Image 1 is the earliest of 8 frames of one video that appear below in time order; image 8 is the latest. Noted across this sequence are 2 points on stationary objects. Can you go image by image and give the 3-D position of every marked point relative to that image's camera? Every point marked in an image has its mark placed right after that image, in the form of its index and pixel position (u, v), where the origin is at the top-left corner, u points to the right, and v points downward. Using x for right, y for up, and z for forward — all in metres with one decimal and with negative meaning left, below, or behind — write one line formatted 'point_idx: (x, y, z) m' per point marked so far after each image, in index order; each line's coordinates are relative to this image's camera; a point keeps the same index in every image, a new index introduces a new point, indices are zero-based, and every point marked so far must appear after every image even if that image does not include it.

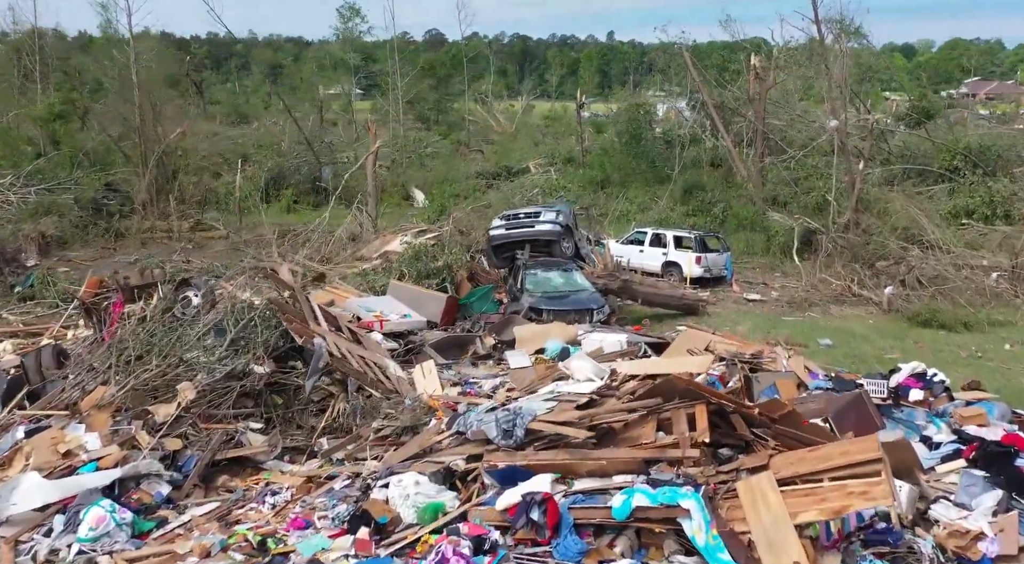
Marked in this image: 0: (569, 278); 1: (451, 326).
0: (+1.0, +0.1, +15.0) m
1: (-1.0, -0.7, +13.4) m
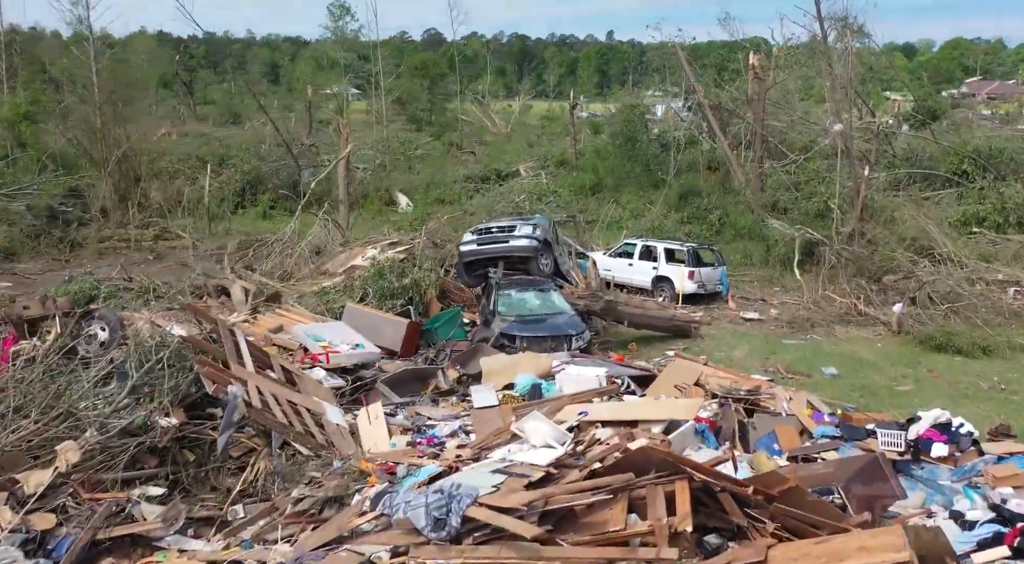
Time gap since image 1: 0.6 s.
0: (+0.5, -0.3, +13.6) m
1: (-1.4, -1.1, +12.0) m
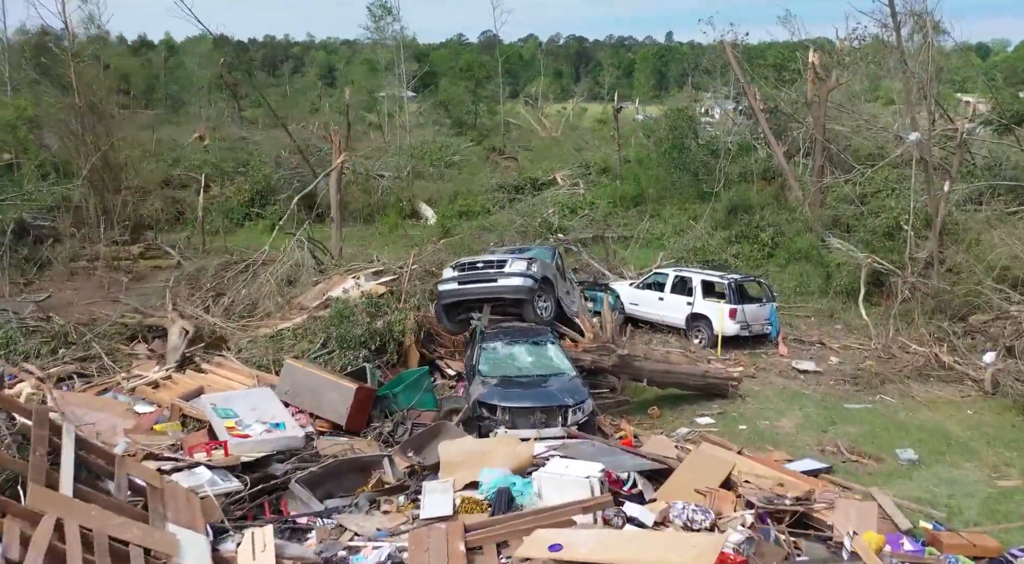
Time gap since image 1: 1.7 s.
0: (+0.4, -0.9, +10.8) m
1: (-1.7, -1.7, +9.4) m
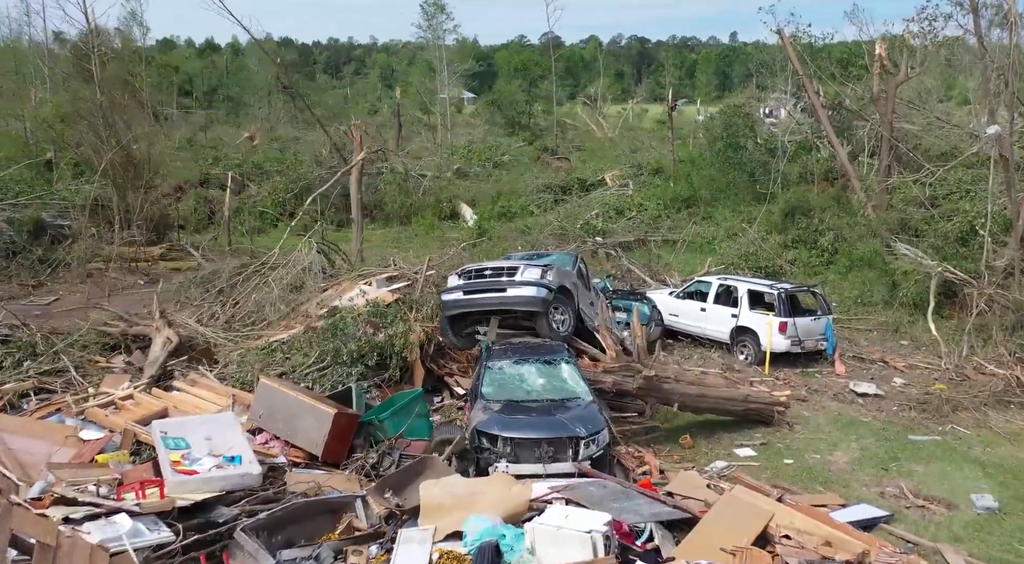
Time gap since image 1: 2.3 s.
0: (+0.5, -1.1, +9.5) m
1: (-1.7, -1.8, +8.2) m
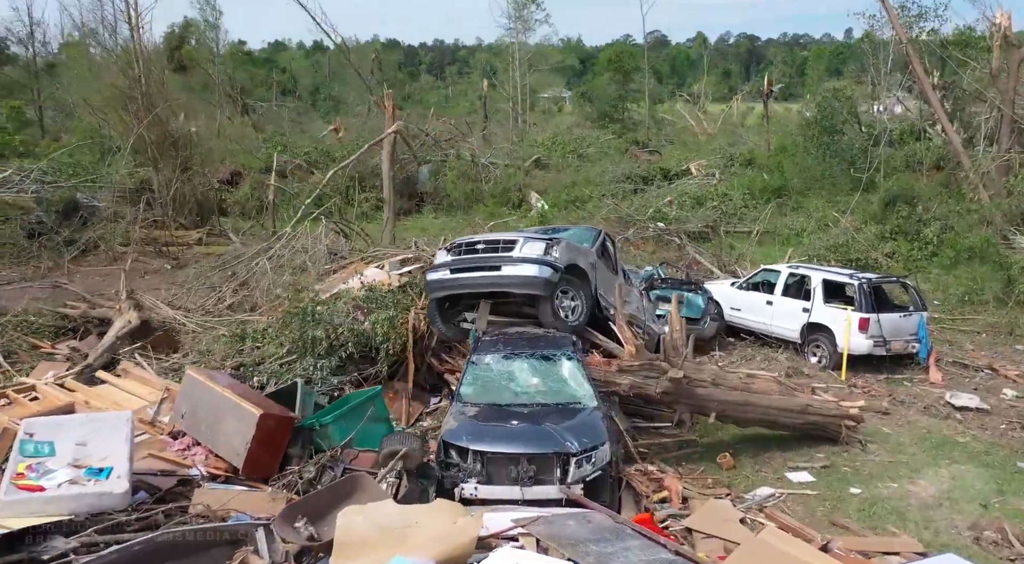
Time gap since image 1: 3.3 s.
0: (+0.3, -0.8, +7.7) m
1: (-1.9, -1.5, +6.6) m
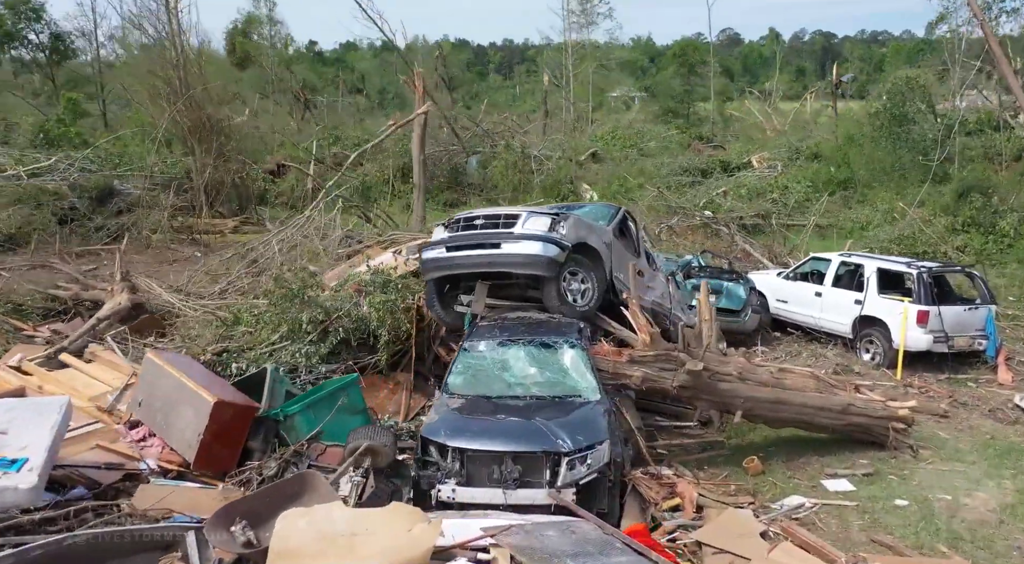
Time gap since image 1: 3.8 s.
0: (+0.3, -0.7, +6.9) m
1: (-2.1, -1.3, +6.0) m
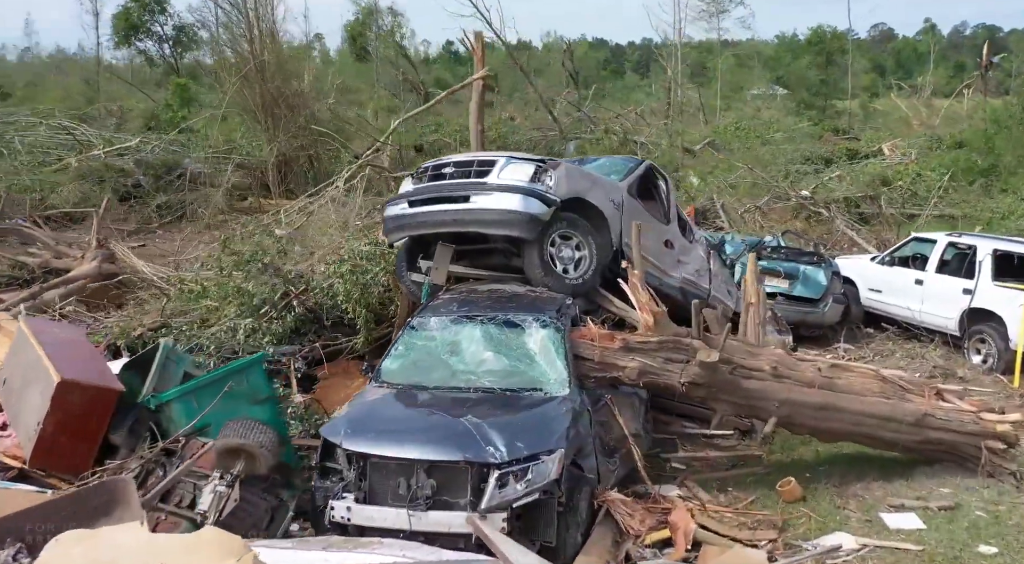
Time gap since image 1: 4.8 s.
0: (0.0, -0.4, +5.4) m
1: (-2.5, -1.1, +4.9) m
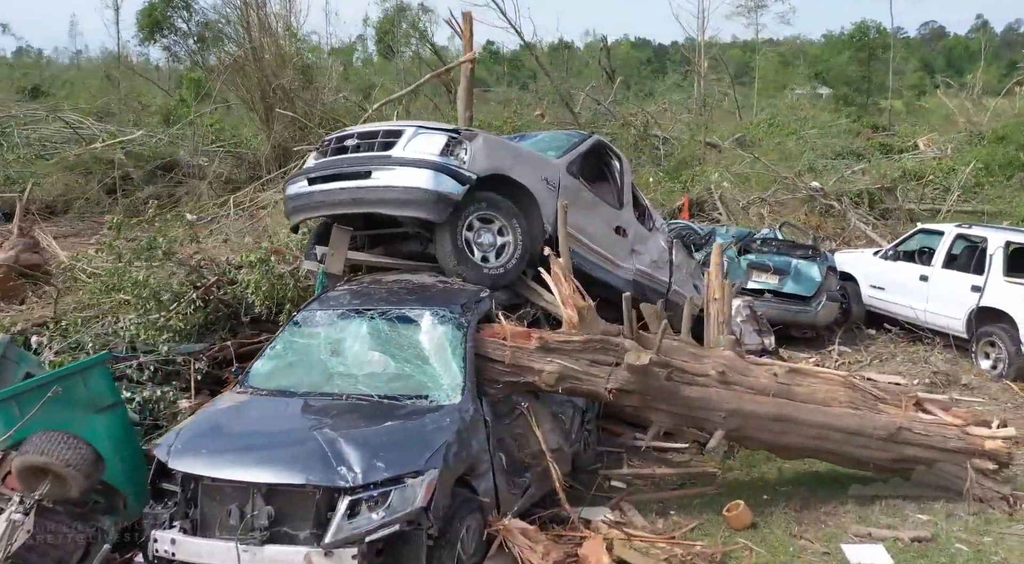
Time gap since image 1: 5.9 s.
0: (-0.6, -0.4, +4.7) m
1: (-3.1, -1.0, +4.2) m
